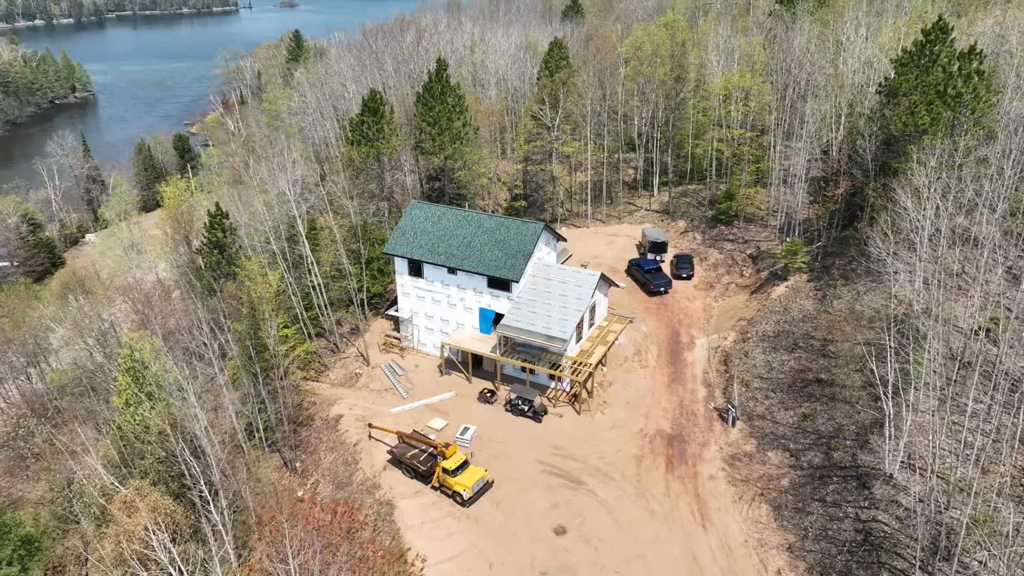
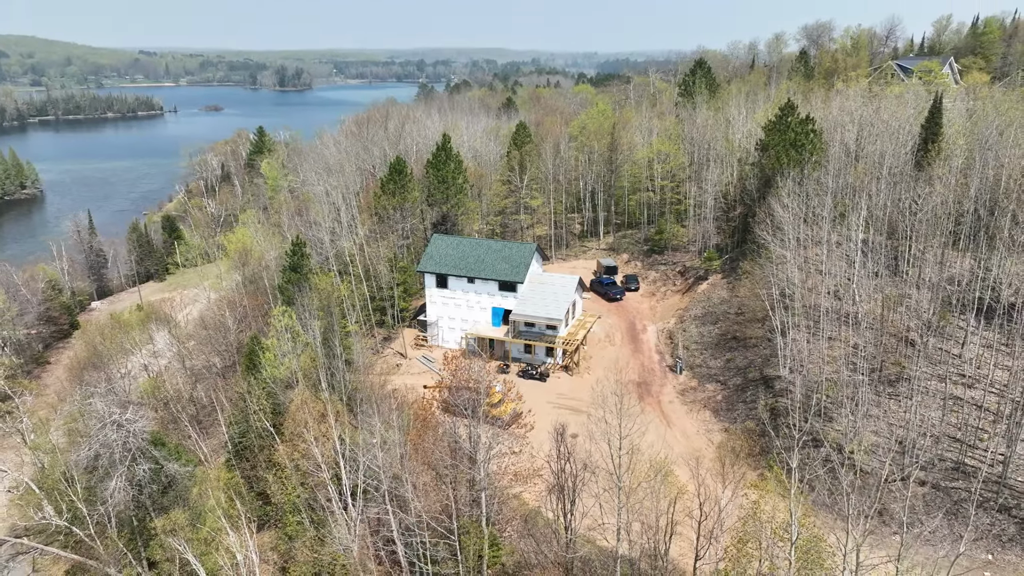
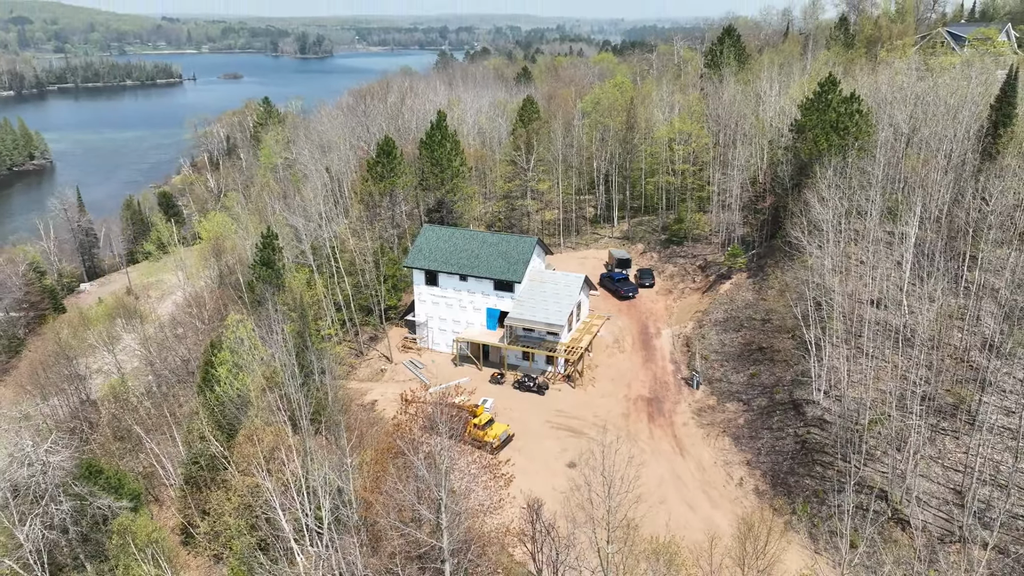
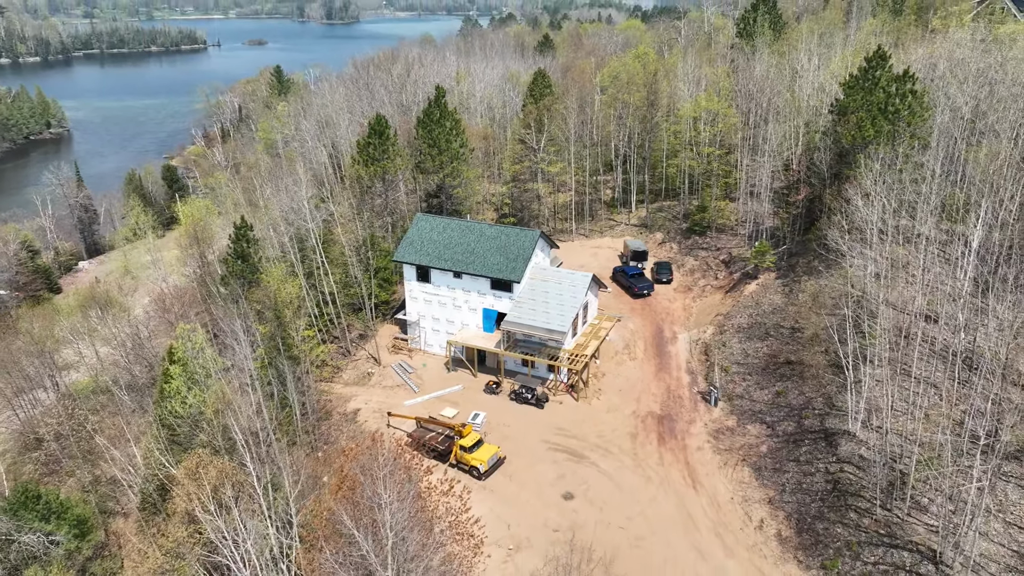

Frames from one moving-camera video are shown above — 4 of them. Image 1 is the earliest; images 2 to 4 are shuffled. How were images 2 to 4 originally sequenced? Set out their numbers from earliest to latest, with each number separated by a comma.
4, 3, 2
